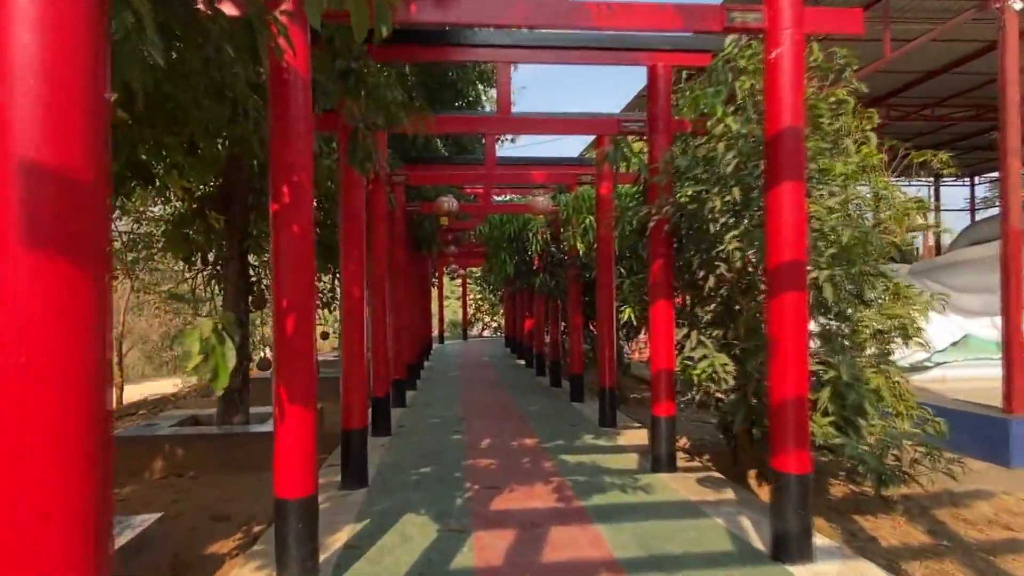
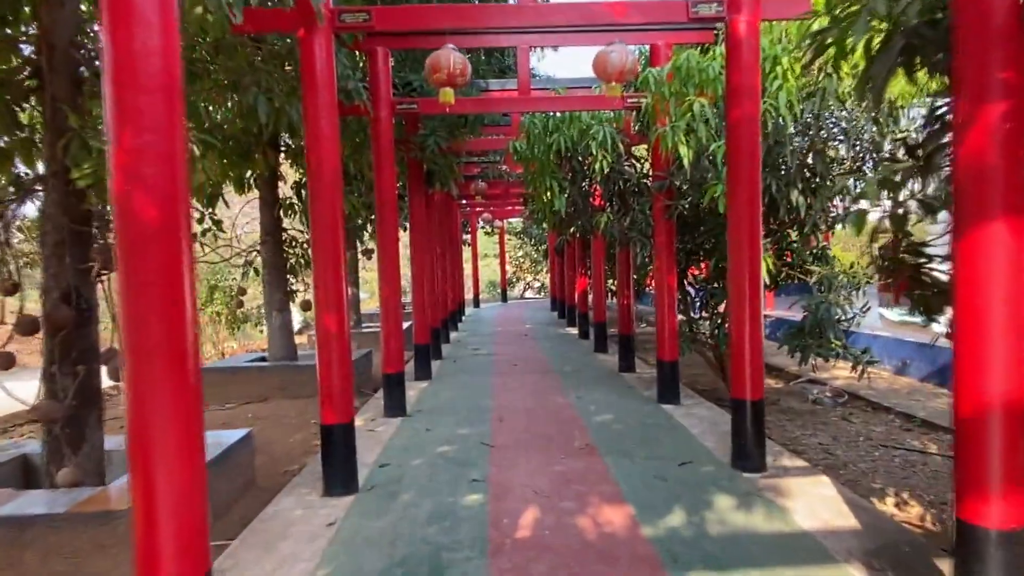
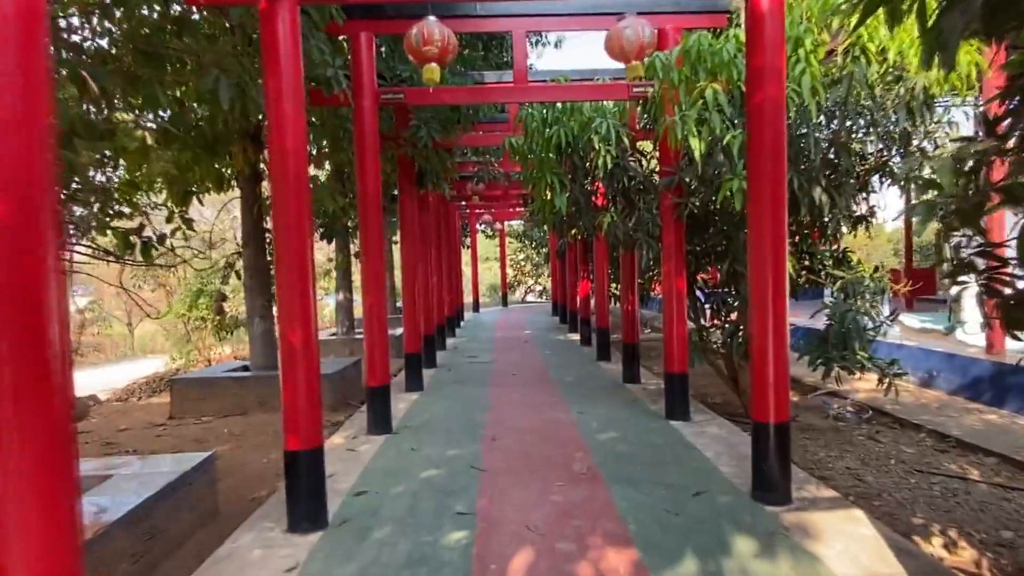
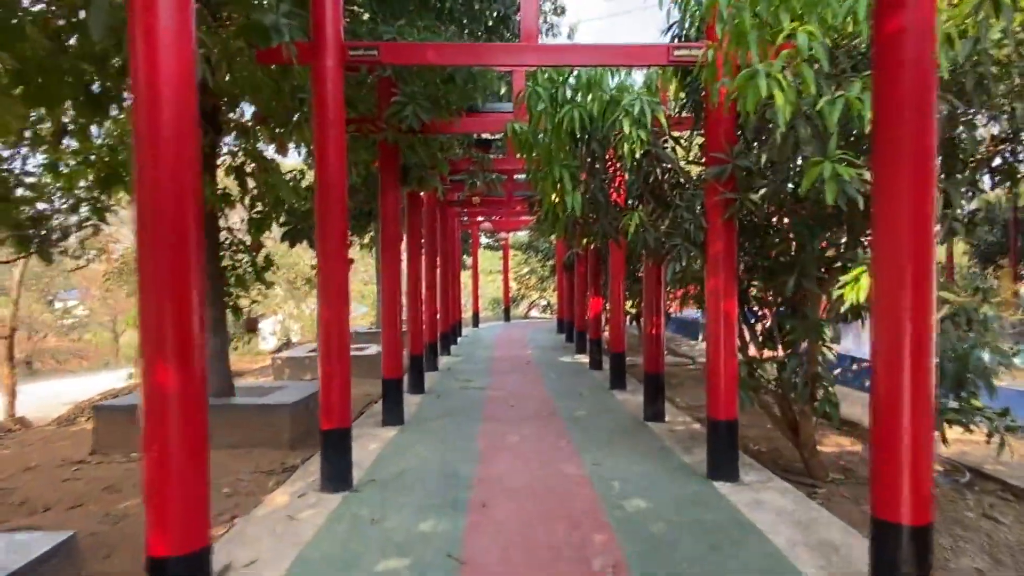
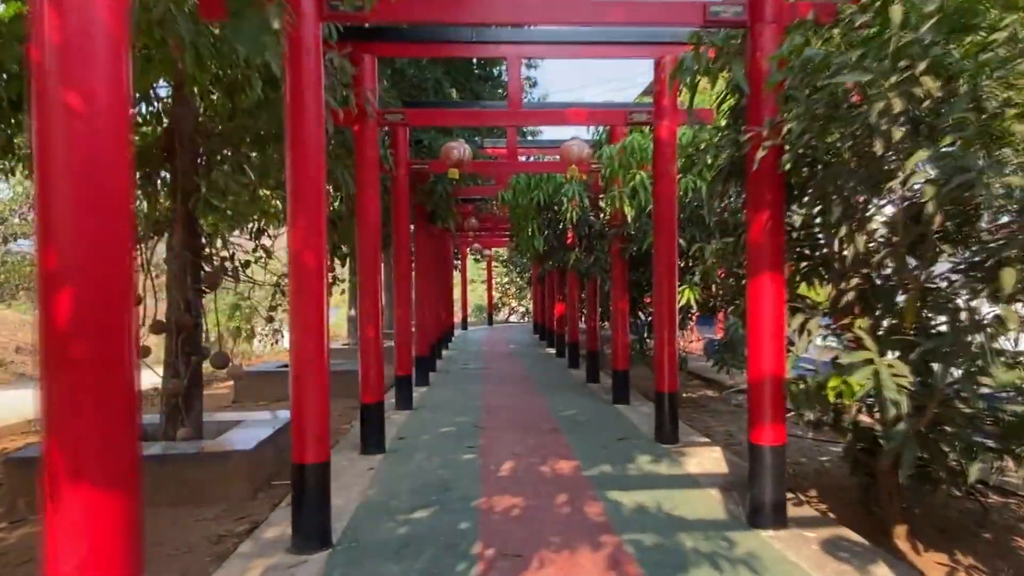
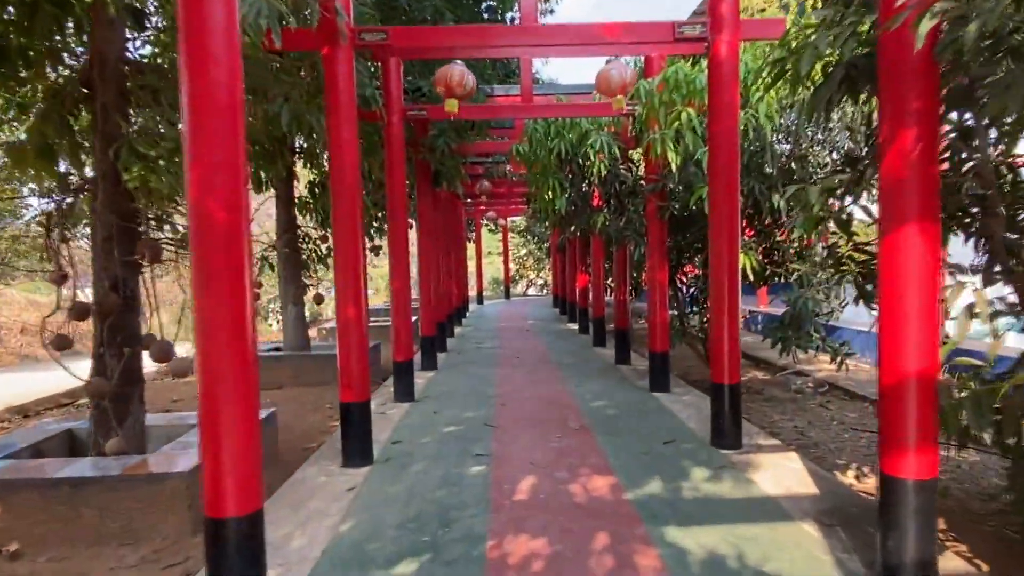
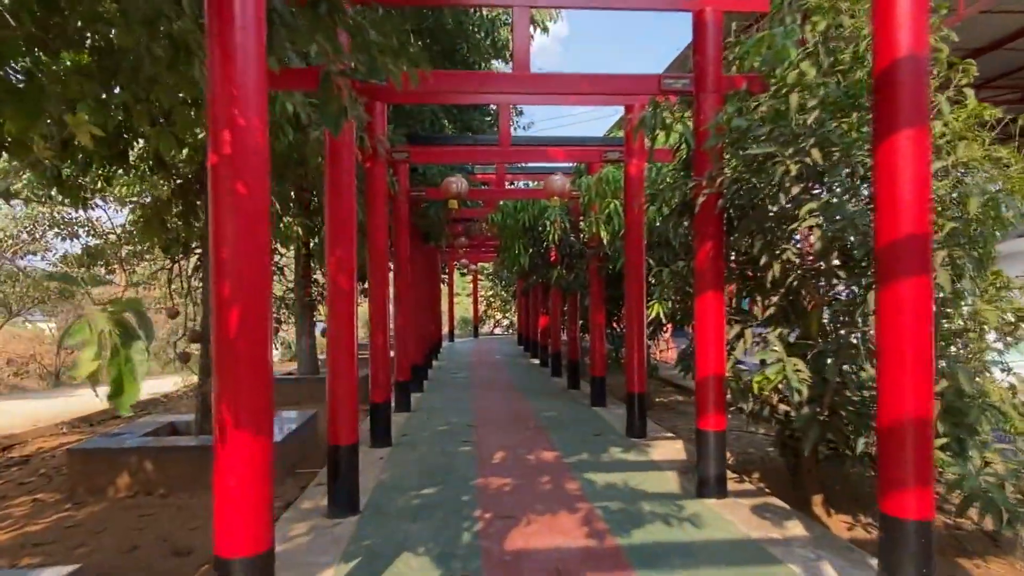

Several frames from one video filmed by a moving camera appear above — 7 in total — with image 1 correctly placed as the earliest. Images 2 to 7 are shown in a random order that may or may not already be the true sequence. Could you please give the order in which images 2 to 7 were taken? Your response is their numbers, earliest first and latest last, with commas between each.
7, 5, 6, 2, 3, 4
